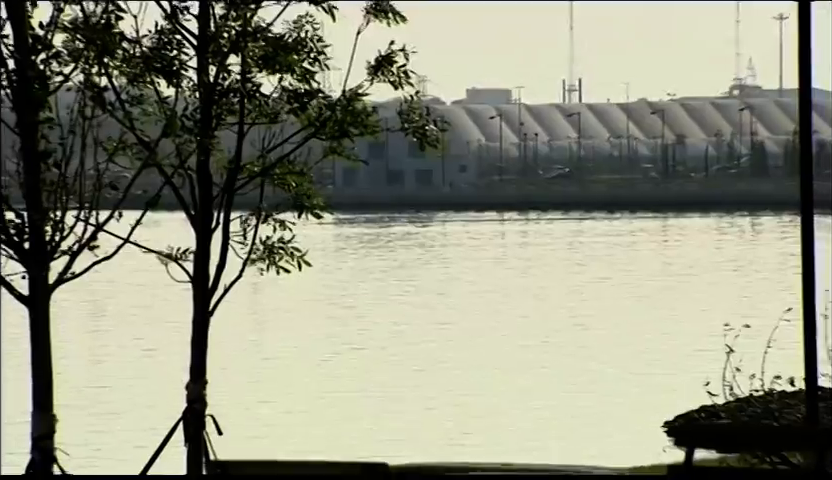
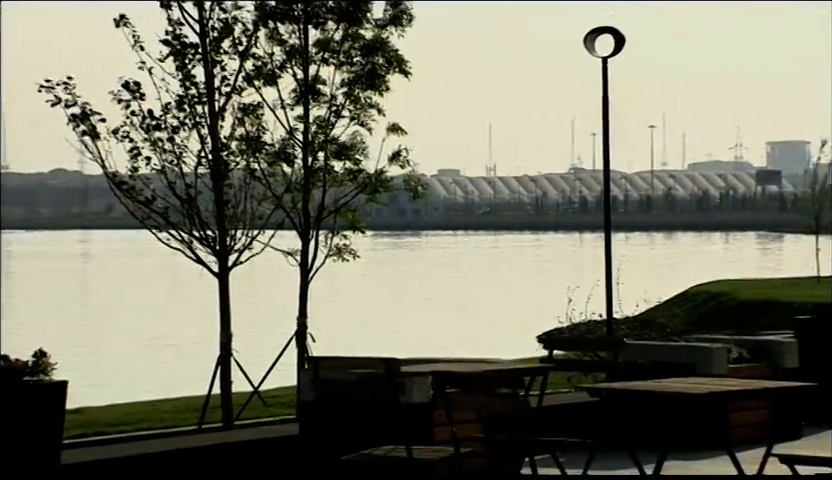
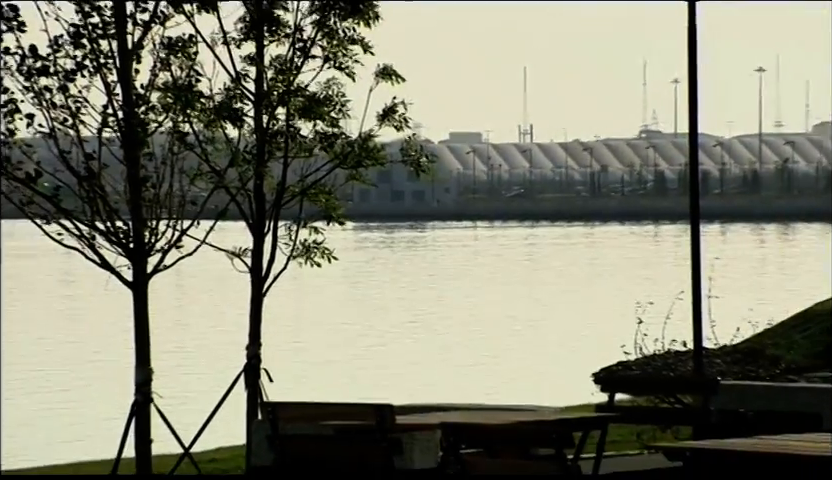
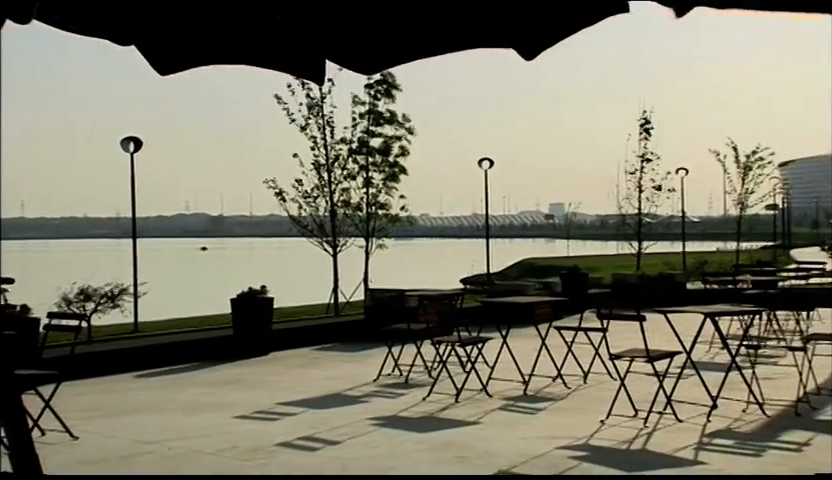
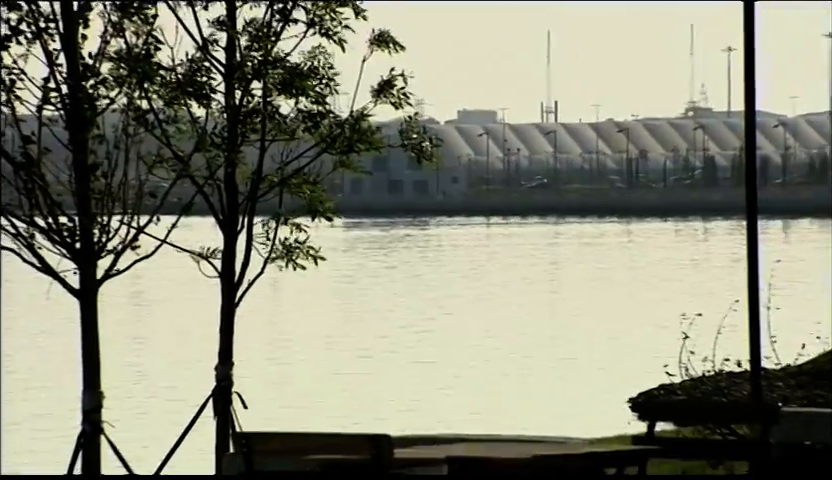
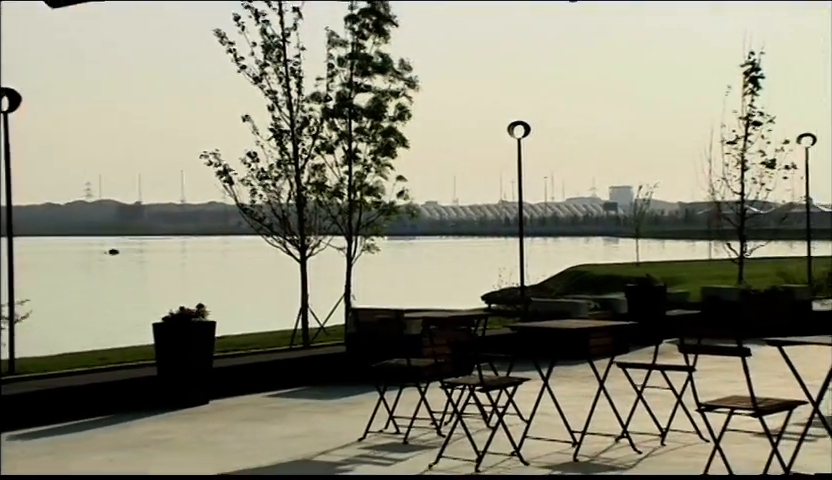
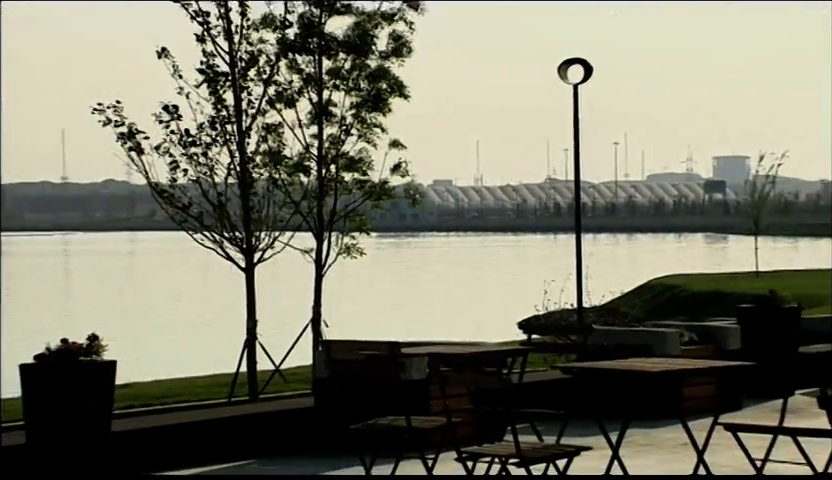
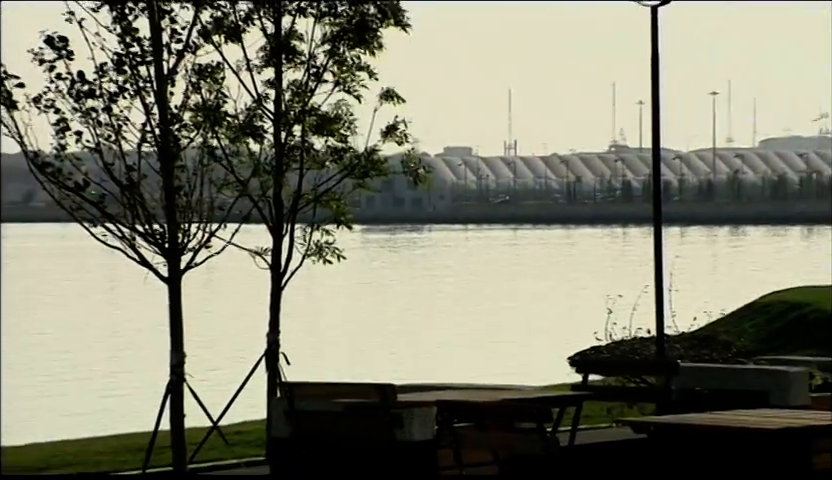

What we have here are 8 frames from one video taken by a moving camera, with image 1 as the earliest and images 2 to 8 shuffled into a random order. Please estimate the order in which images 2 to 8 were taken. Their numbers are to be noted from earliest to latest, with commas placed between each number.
5, 3, 8, 2, 7, 6, 4
